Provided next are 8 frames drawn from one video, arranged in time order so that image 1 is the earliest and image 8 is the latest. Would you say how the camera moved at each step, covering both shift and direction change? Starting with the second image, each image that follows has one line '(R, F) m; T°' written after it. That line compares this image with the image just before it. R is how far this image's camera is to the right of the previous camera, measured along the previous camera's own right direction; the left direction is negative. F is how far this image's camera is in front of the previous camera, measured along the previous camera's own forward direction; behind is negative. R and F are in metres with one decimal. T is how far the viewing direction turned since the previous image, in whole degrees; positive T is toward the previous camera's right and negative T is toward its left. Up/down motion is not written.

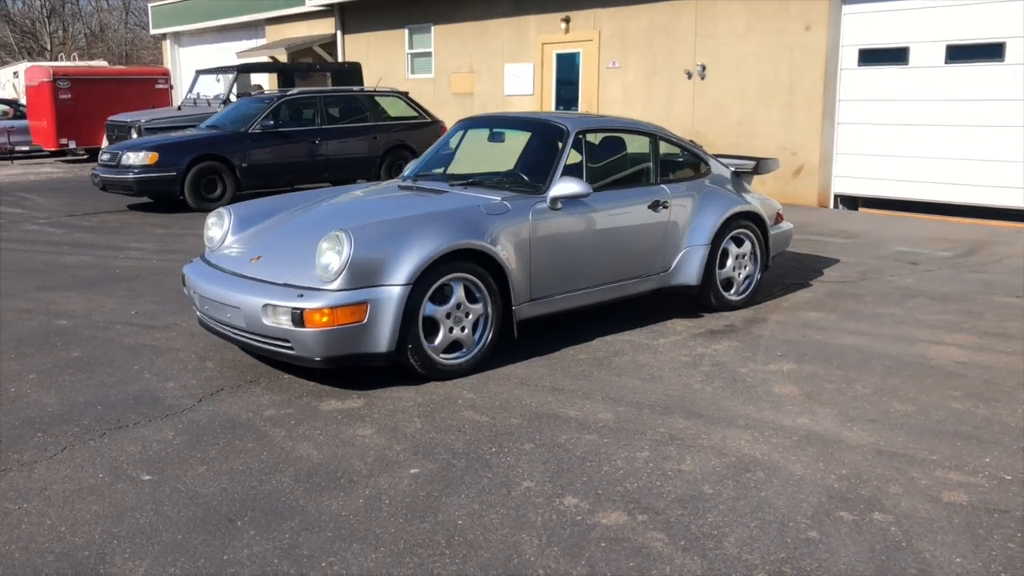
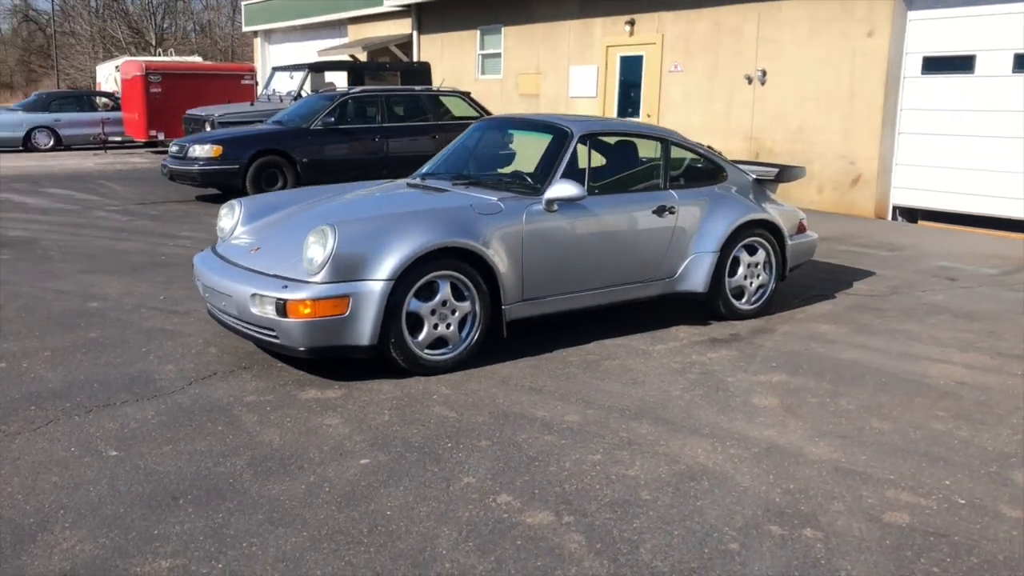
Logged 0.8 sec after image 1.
(+0.6, 0.0) m; -5°
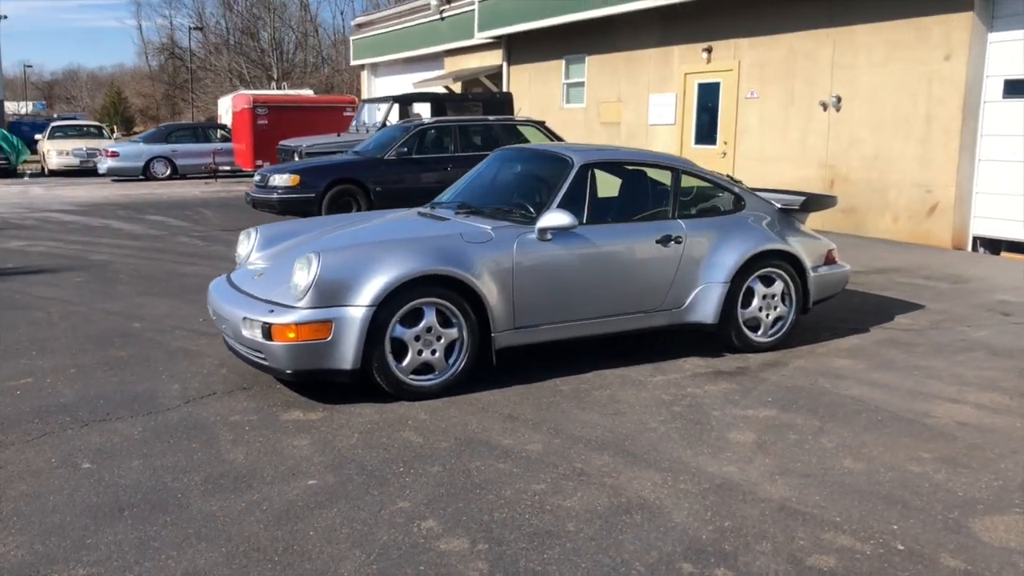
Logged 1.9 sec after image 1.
(+0.8, 0.0) m; -7°
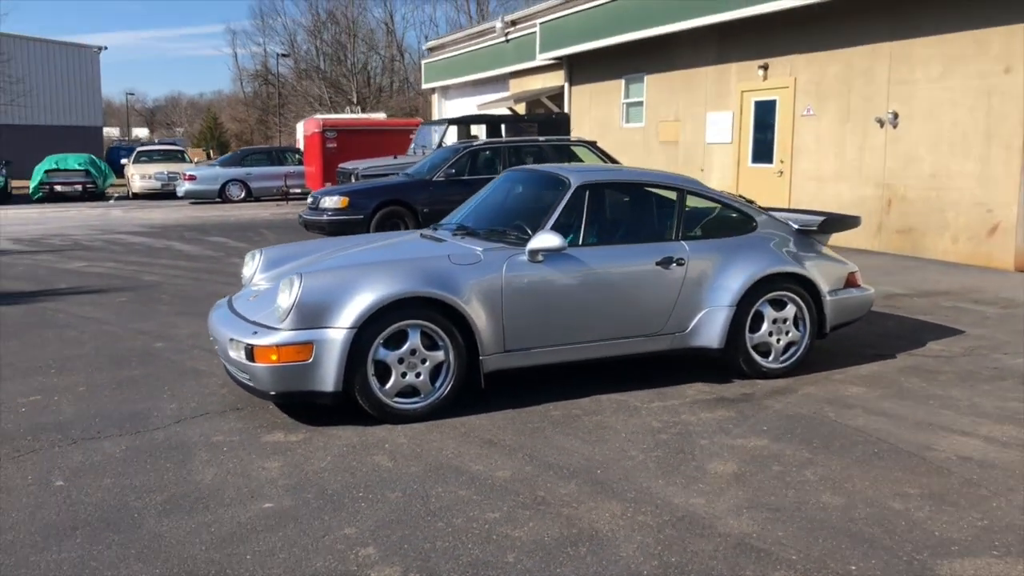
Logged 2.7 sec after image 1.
(+0.6, +0.1) m; -5°
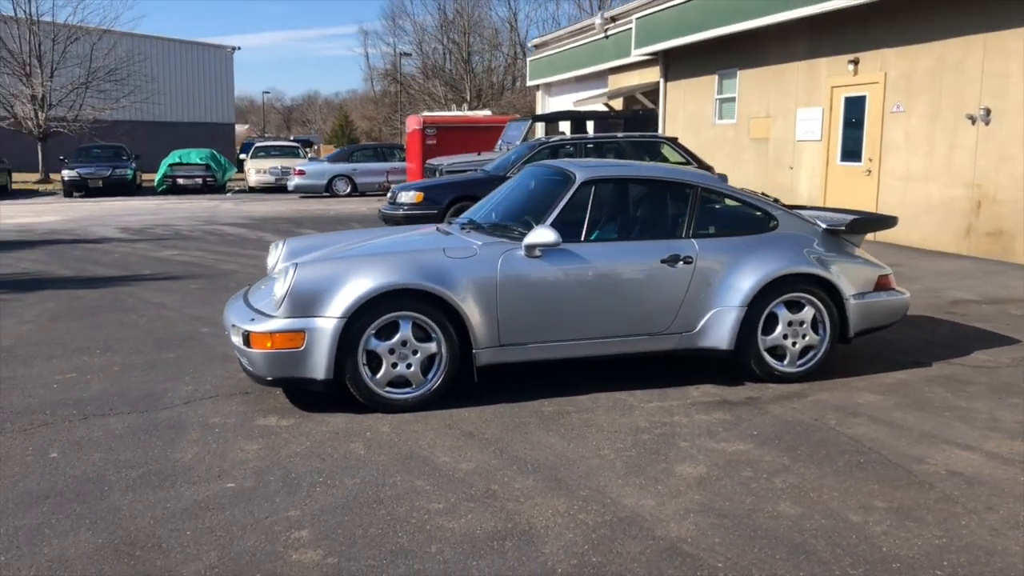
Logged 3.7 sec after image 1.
(+0.7, 0.0) m; -7°
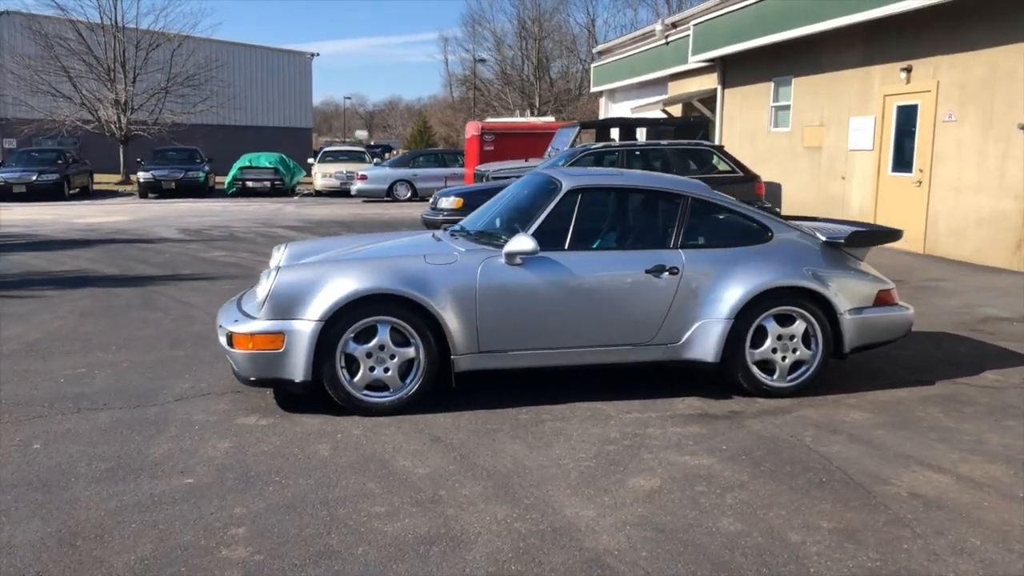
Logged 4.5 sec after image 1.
(+0.6, 0.0) m; -5°
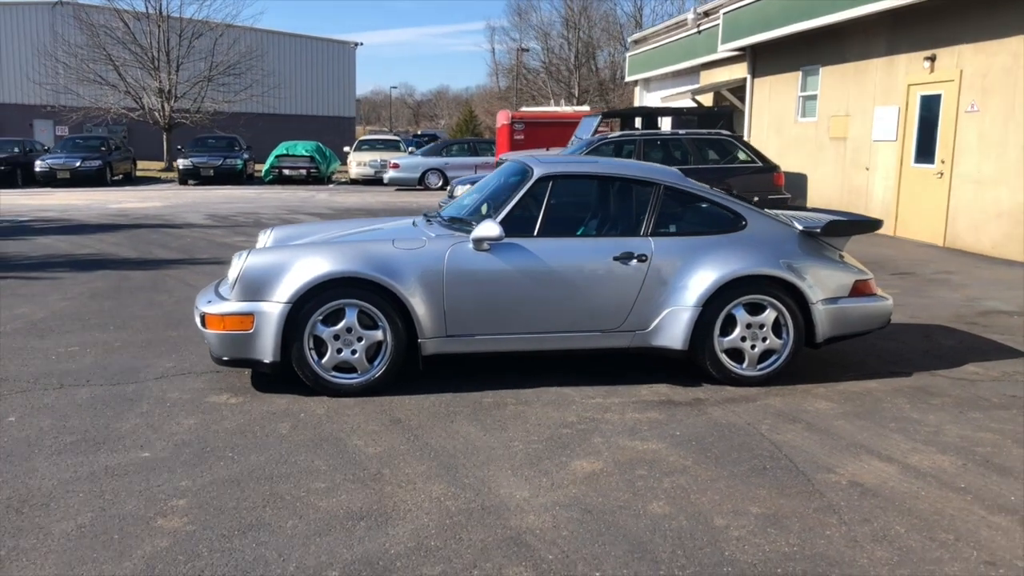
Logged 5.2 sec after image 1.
(+0.5, -0.1) m; -3°
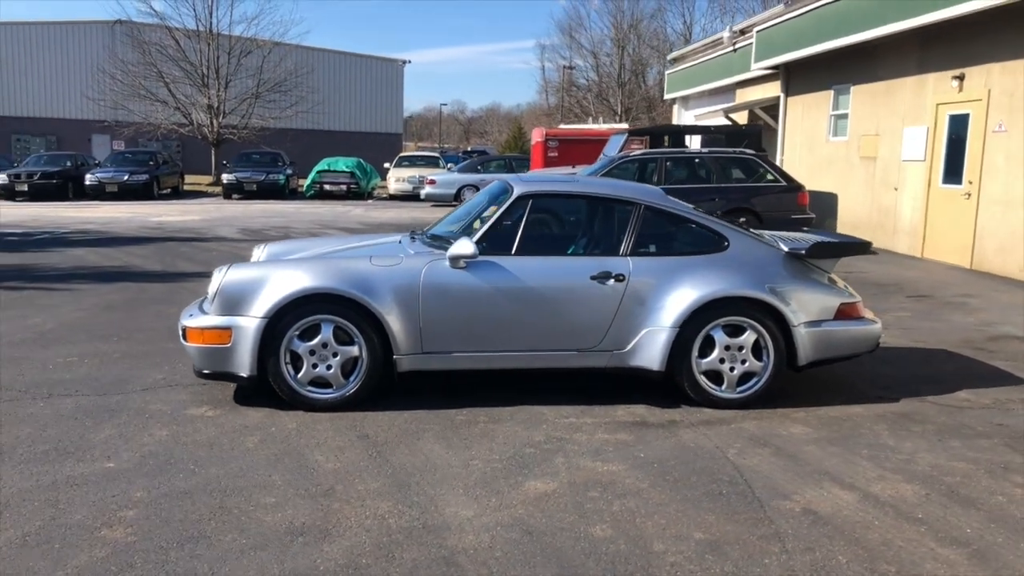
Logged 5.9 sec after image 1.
(+0.4, 0.0) m; -3°
